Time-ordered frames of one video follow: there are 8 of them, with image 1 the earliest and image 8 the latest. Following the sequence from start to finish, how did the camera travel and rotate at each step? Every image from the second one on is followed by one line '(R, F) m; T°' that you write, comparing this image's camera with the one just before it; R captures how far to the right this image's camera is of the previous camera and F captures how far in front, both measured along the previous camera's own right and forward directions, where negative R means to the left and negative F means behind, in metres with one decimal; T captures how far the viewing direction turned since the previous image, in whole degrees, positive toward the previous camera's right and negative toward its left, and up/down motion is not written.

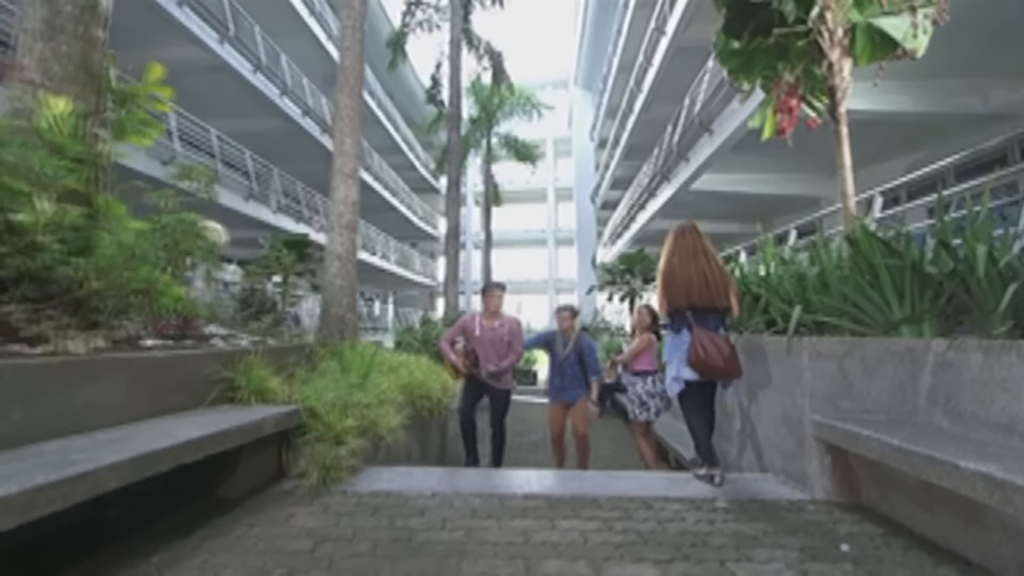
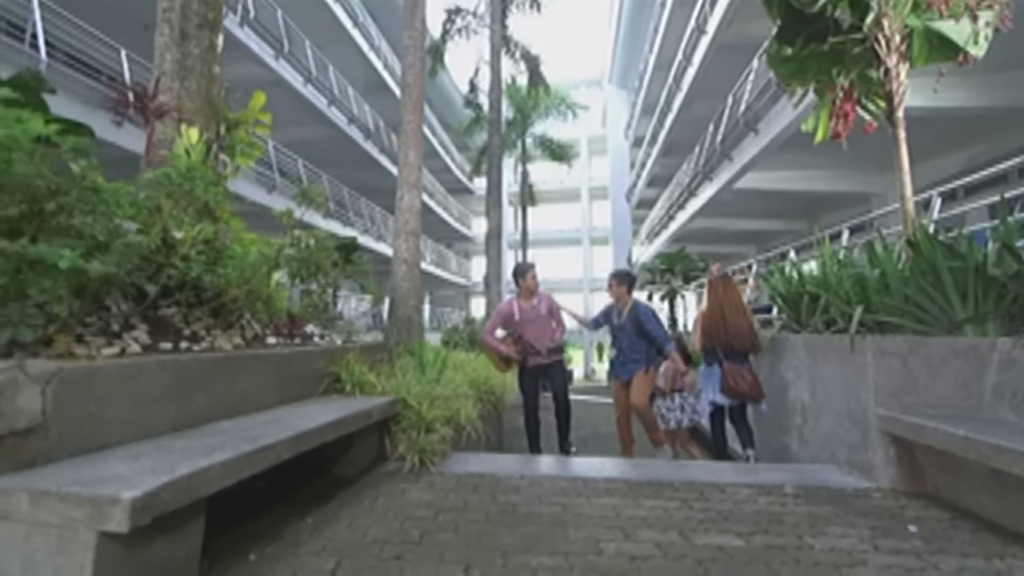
(-0.3, -0.3) m; -4°
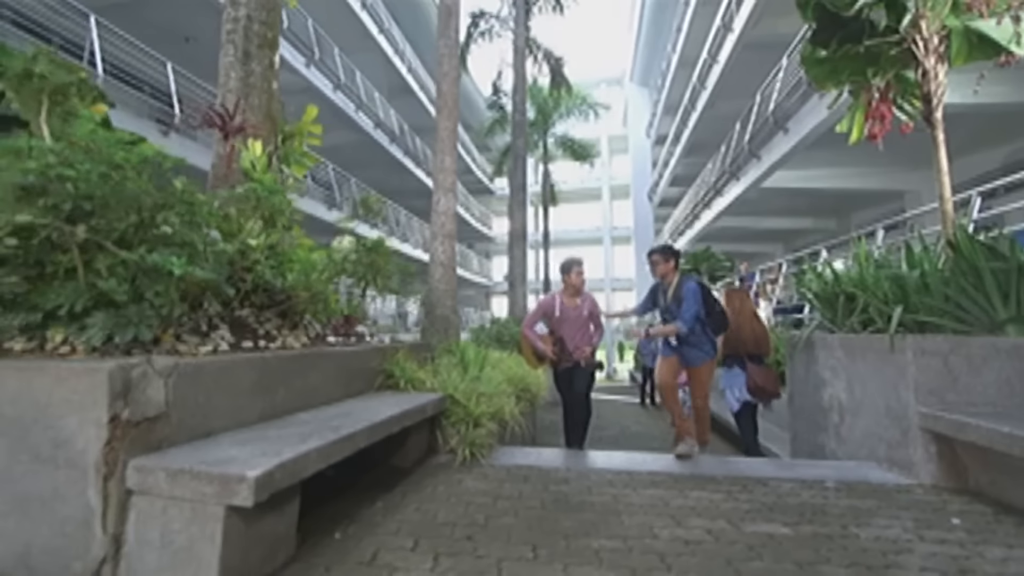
(-0.2, -0.2) m; -2°
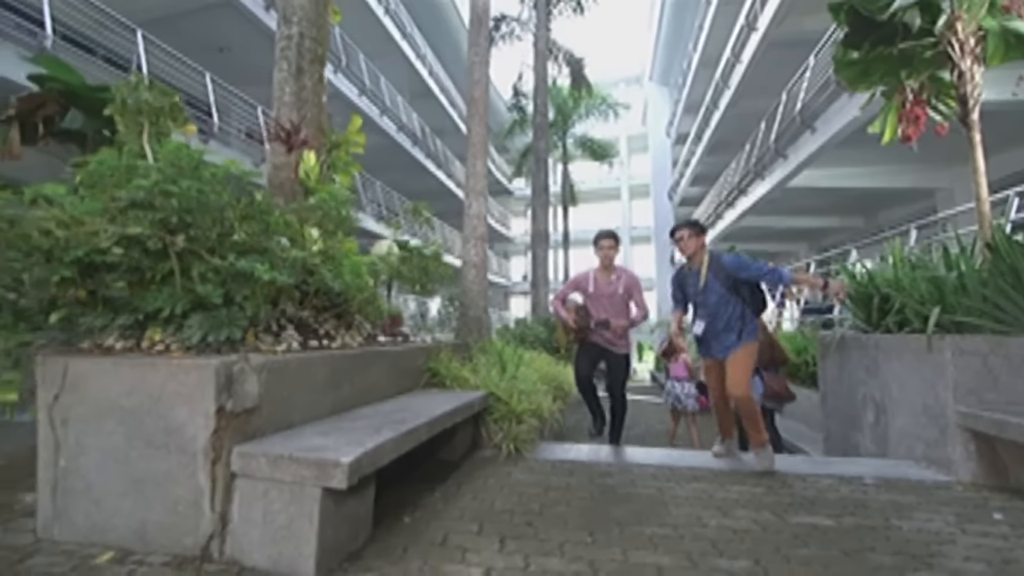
(-0.2, -0.2) m; -2°
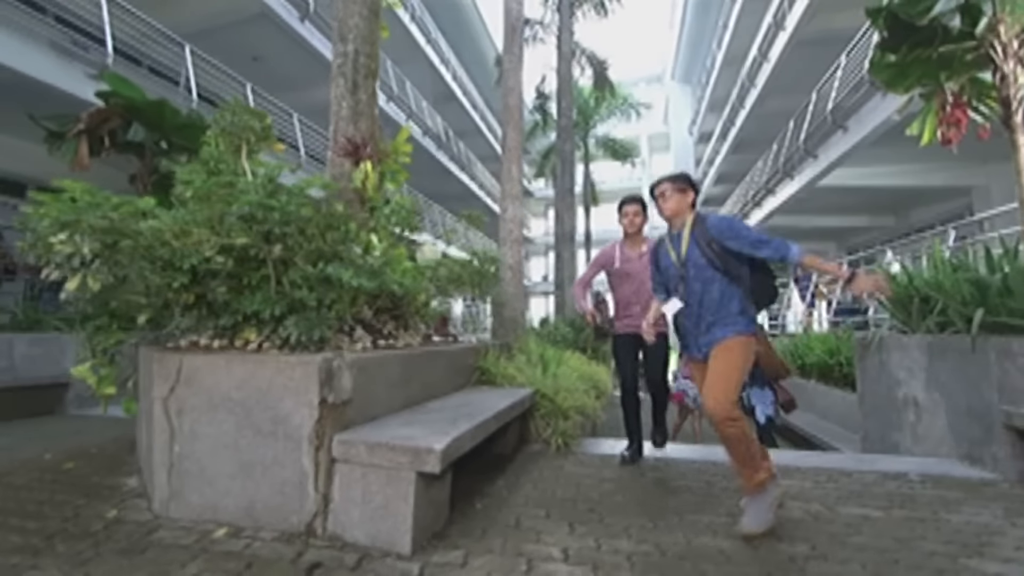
(-0.3, -0.2) m; -2°
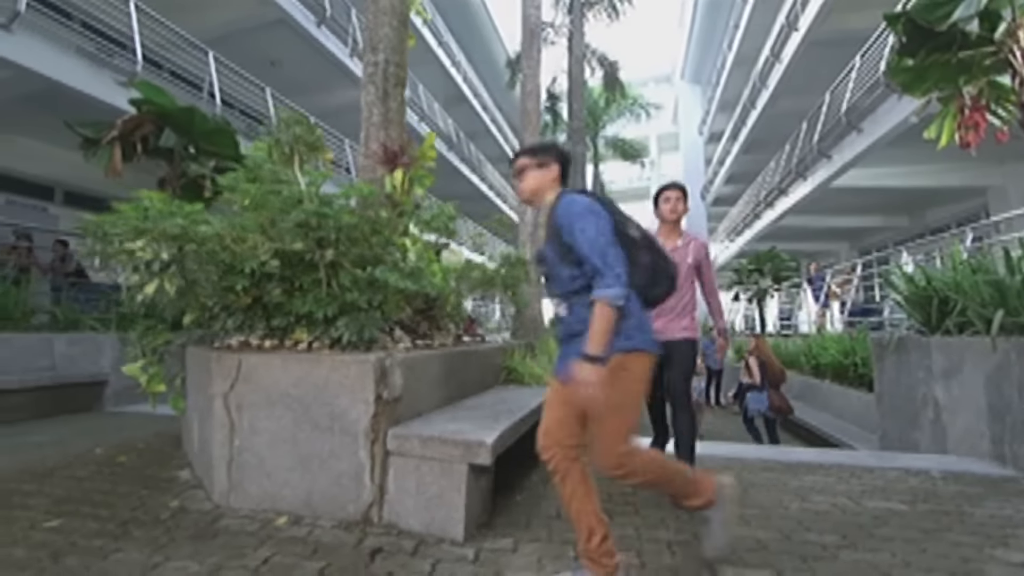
(-0.2, -0.1) m; -1°
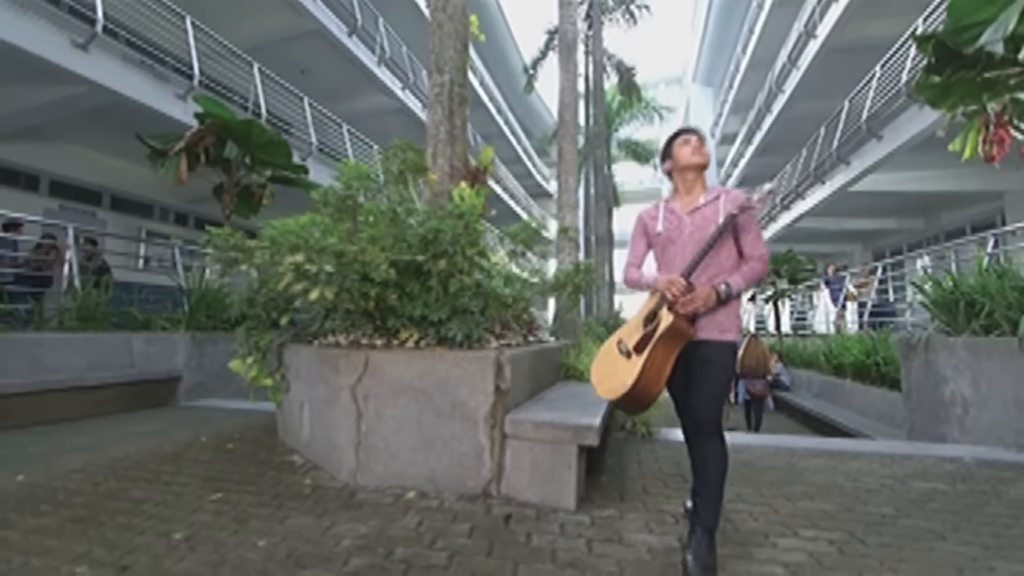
(-0.6, -0.4) m; -1°
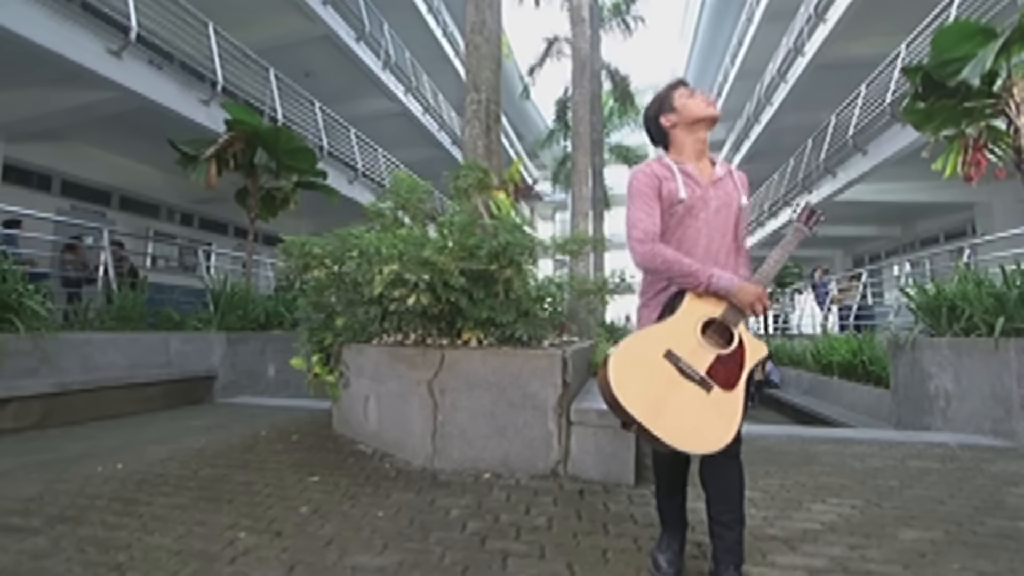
(-0.6, -0.4) m; +2°
